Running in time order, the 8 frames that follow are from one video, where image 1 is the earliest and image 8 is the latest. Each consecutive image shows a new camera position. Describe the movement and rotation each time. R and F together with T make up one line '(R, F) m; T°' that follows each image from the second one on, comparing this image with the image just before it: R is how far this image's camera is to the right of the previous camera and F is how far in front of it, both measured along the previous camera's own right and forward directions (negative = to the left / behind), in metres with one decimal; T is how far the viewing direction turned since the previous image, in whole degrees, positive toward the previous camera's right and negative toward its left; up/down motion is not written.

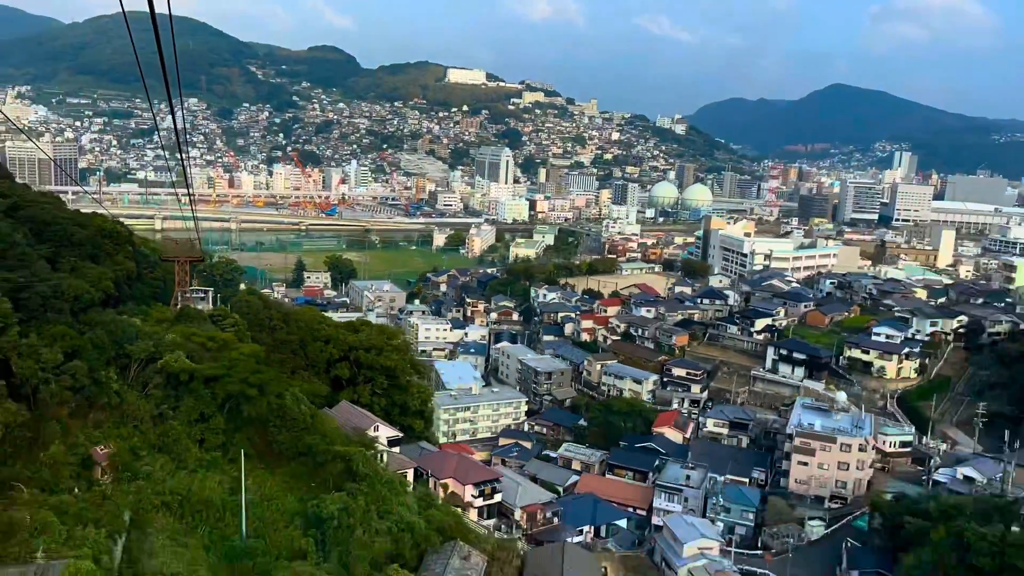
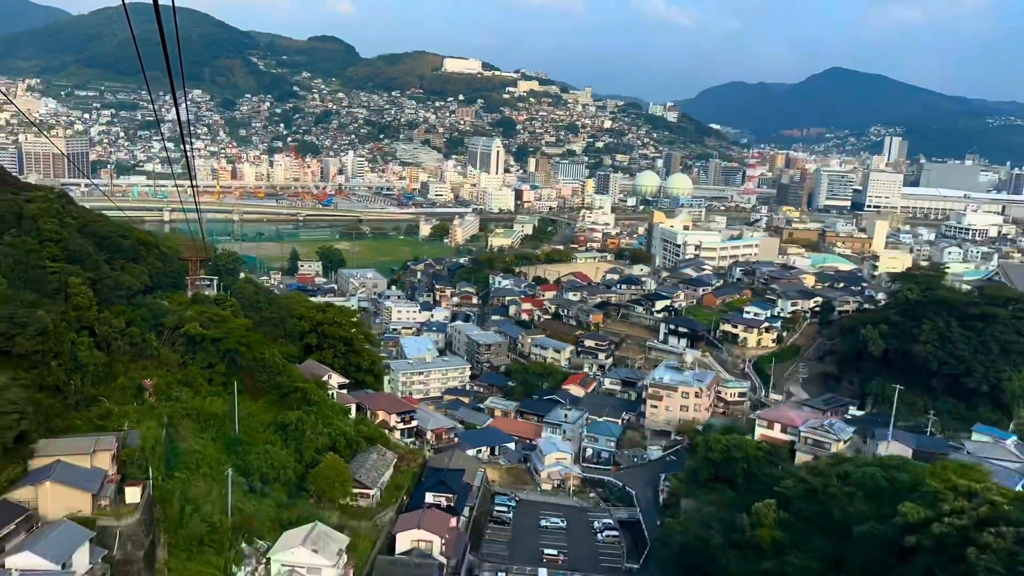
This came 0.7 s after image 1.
(+0.5, -1.5) m; 0°
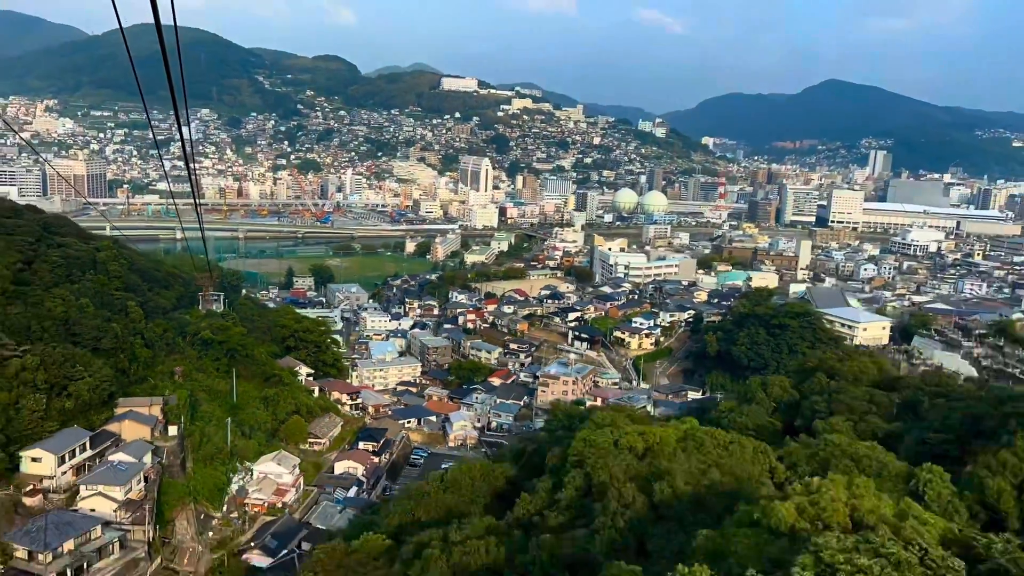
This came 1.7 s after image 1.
(+0.8, -2.1) m; 0°
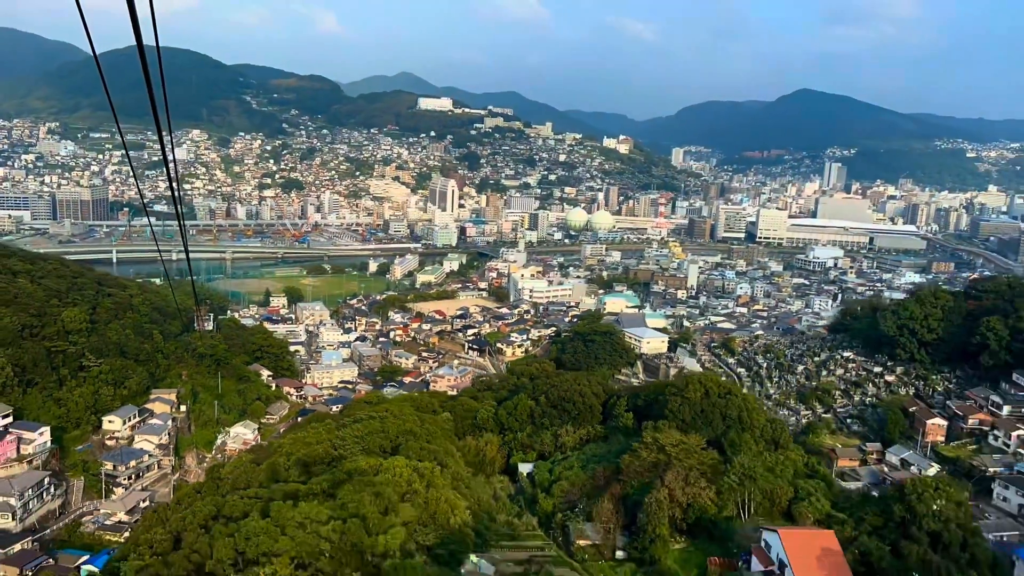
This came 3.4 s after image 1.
(+1.3, -3.6) m; +1°
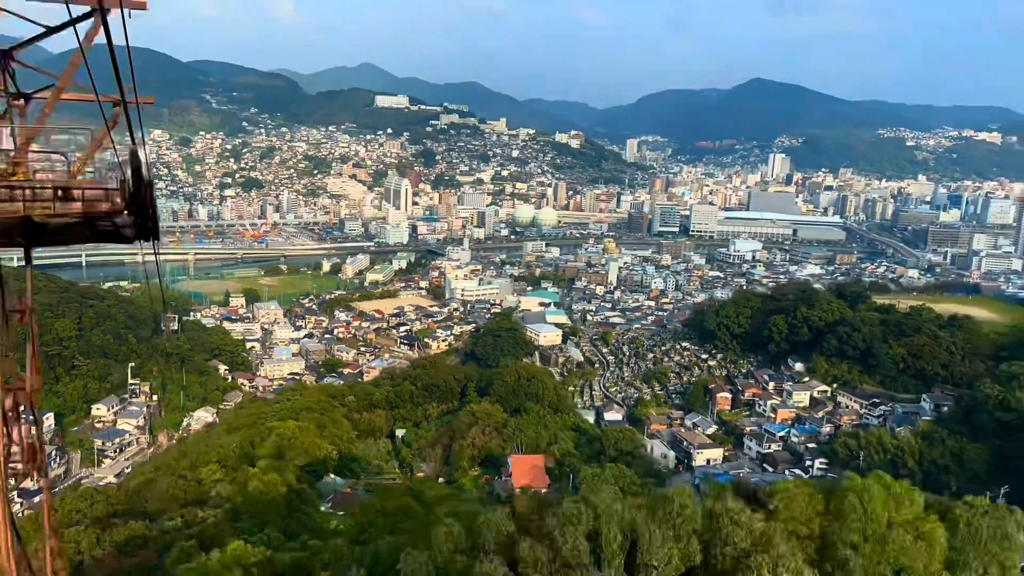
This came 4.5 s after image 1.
(+0.8, -2.2) m; +2°
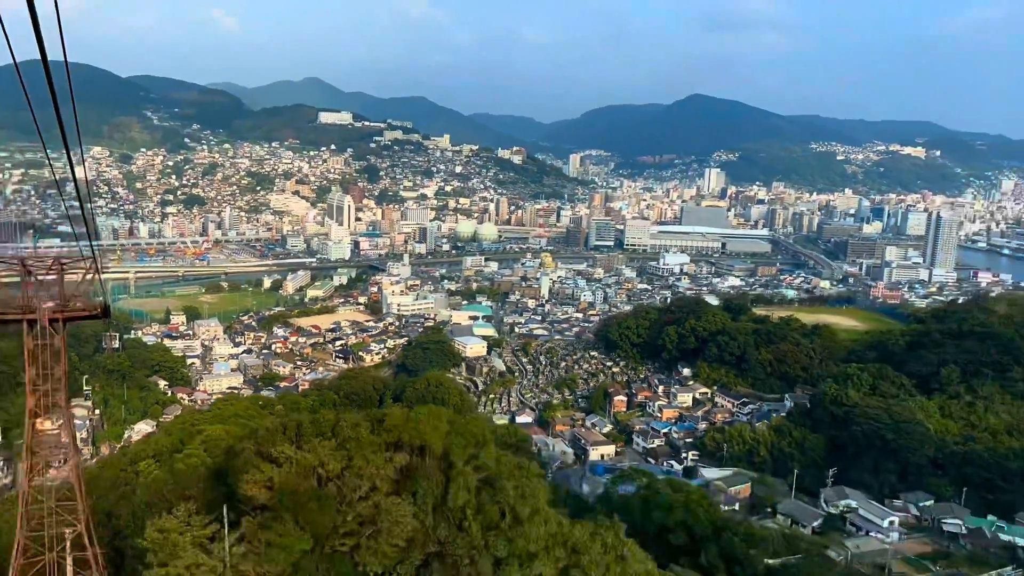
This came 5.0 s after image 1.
(+0.4, -1.0) m; +3°
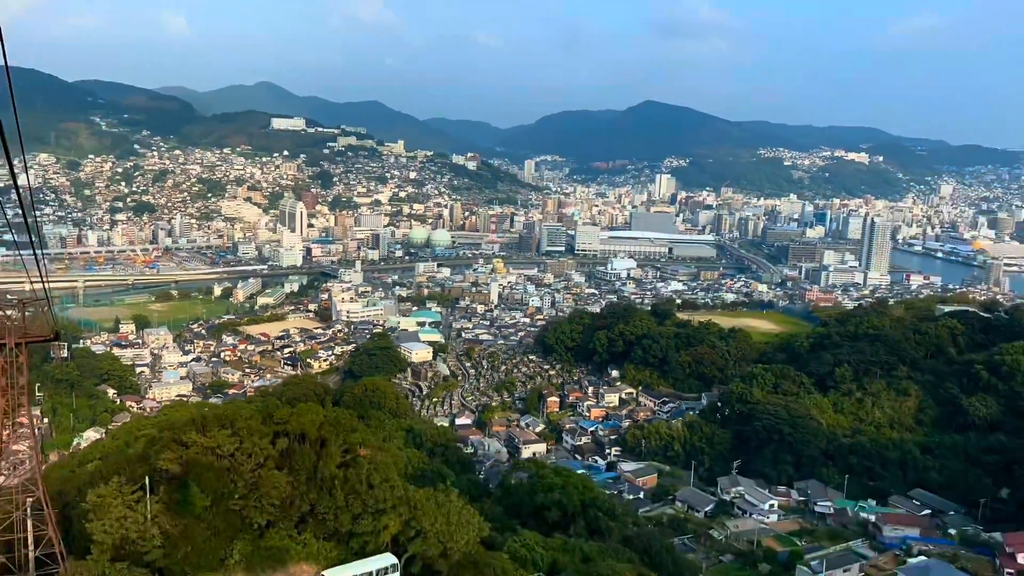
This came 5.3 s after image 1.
(+0.3, -0.6) m; +3°
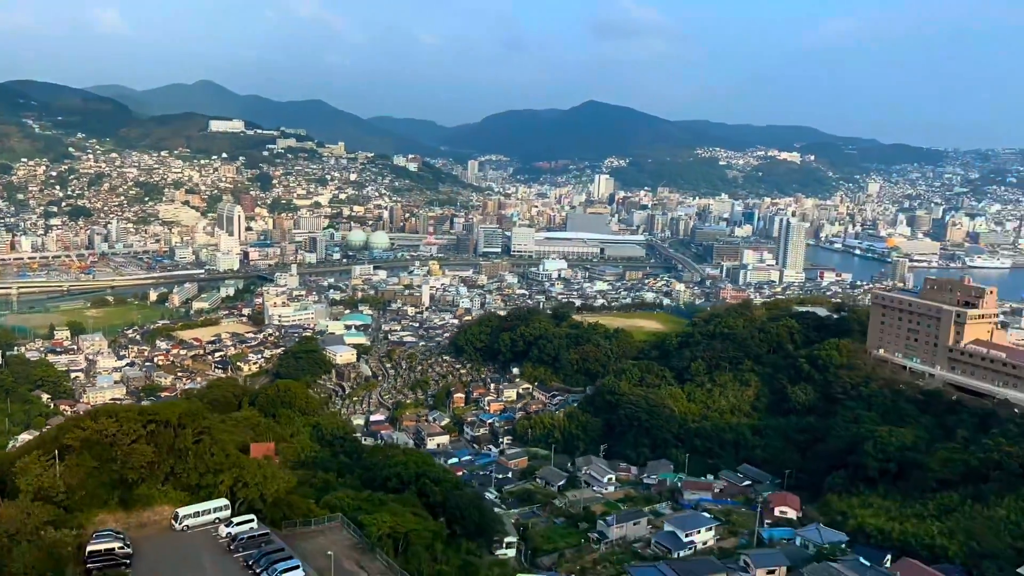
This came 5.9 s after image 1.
(+0.6, -1.1) m; +3°
